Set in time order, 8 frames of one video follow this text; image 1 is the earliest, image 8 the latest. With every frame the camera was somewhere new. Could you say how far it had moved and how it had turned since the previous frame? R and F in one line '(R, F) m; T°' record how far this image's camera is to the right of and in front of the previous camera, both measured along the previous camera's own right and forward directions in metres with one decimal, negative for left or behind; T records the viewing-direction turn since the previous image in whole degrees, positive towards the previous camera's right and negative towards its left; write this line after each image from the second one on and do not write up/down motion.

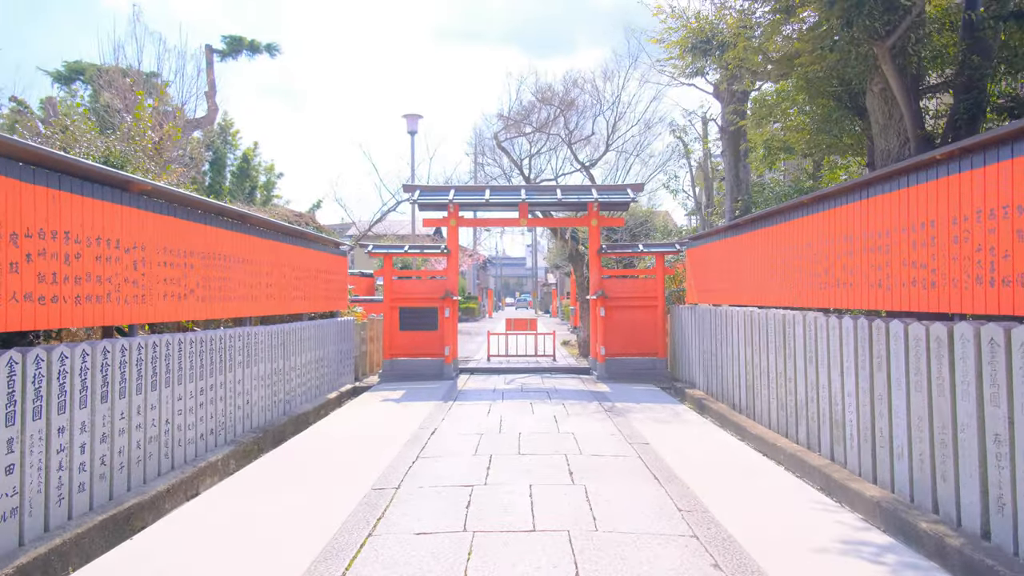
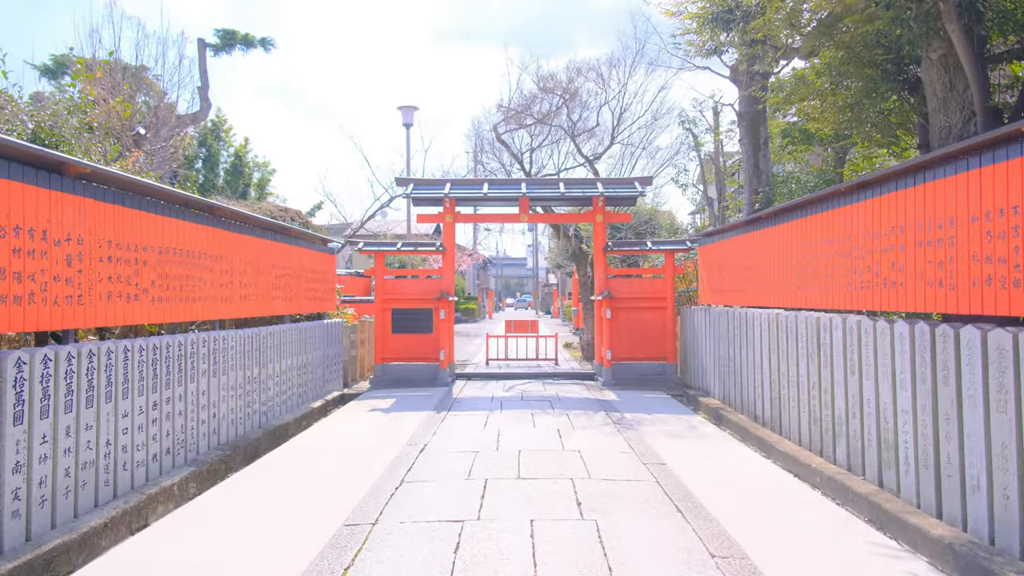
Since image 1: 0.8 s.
(0.0, +0.8) m; 0°
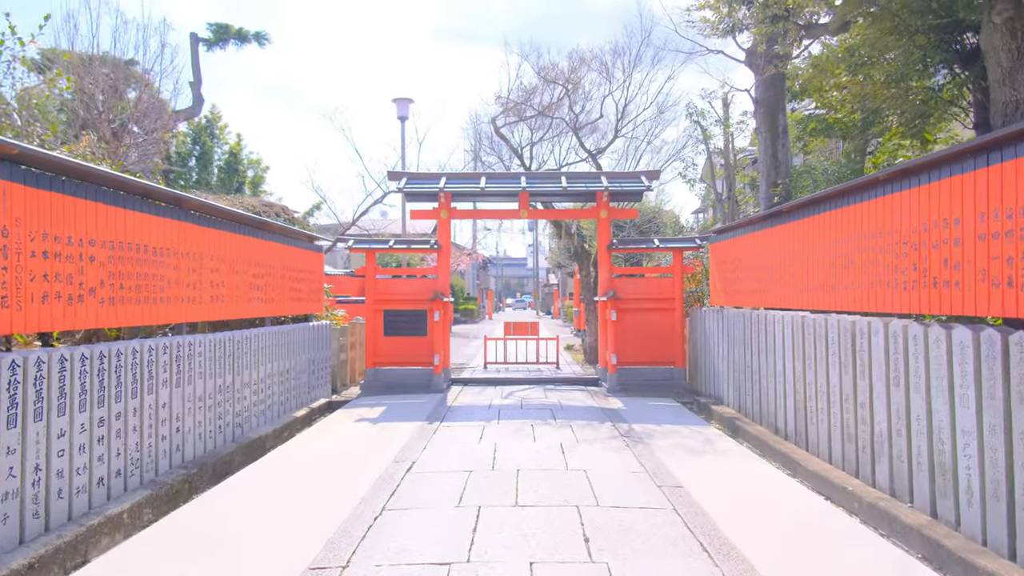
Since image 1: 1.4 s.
(0.0, +0.7) m; 0°
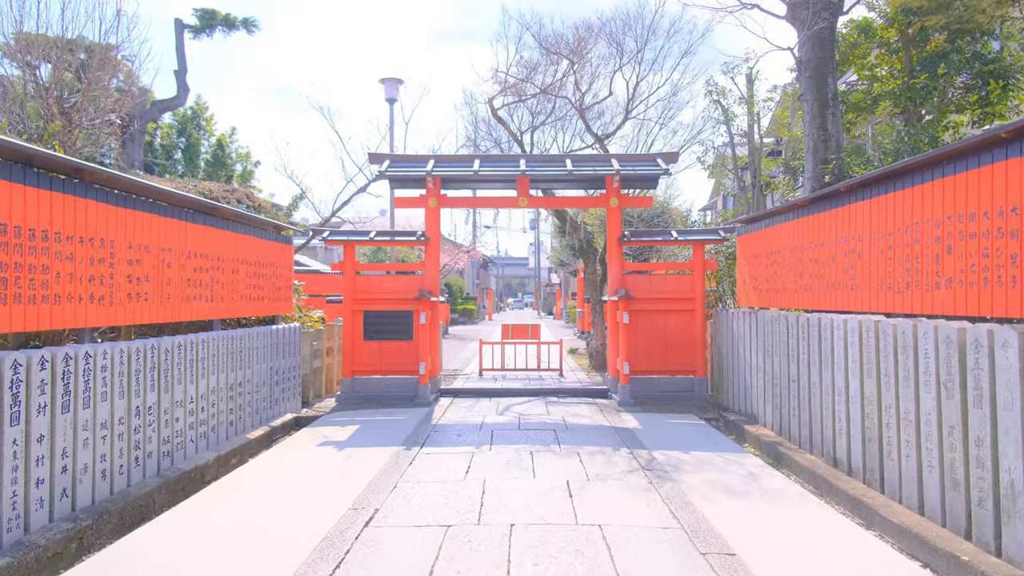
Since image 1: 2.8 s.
(+0.1, +1.4) m; 0°
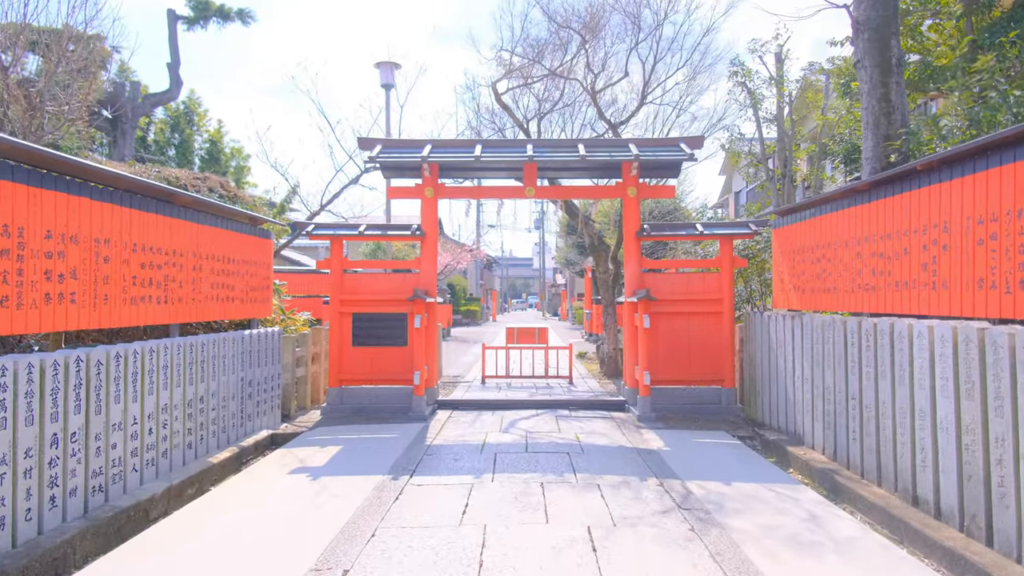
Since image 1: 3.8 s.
(0.0, +1.0) m; 0°
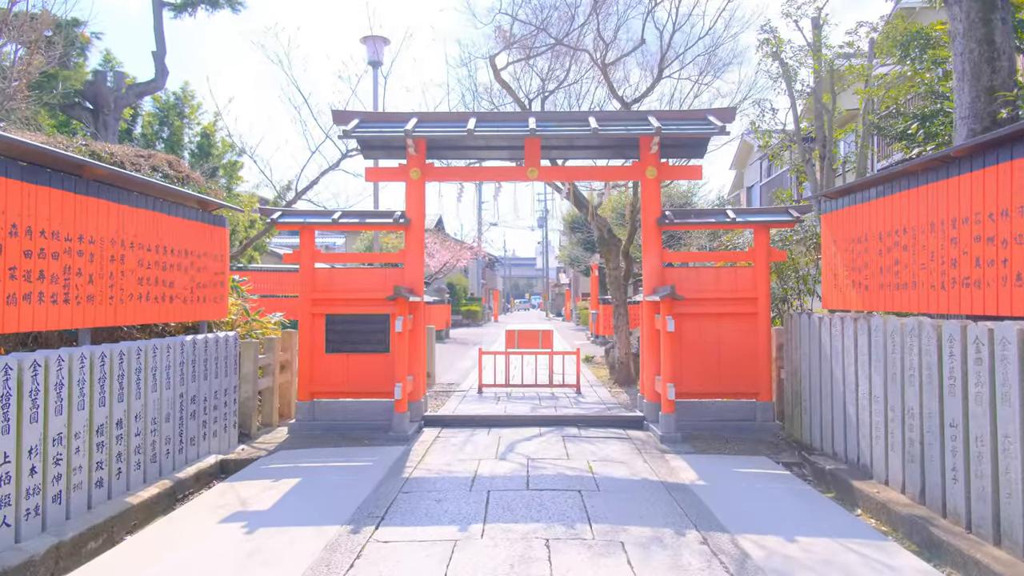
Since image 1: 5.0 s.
(0.0, +1.3) m; 0°
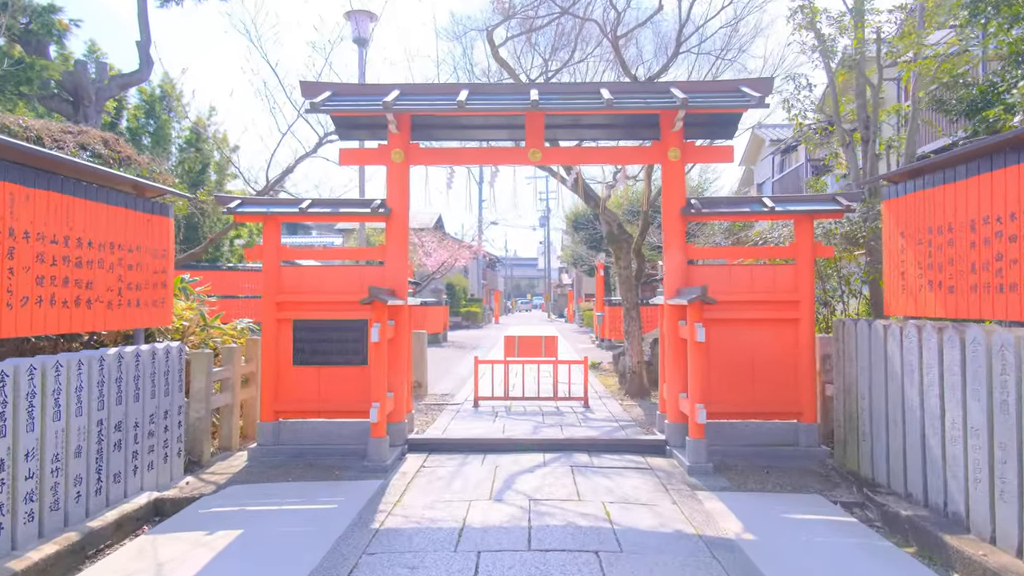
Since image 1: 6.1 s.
(0.0, +1.1) m; 0°
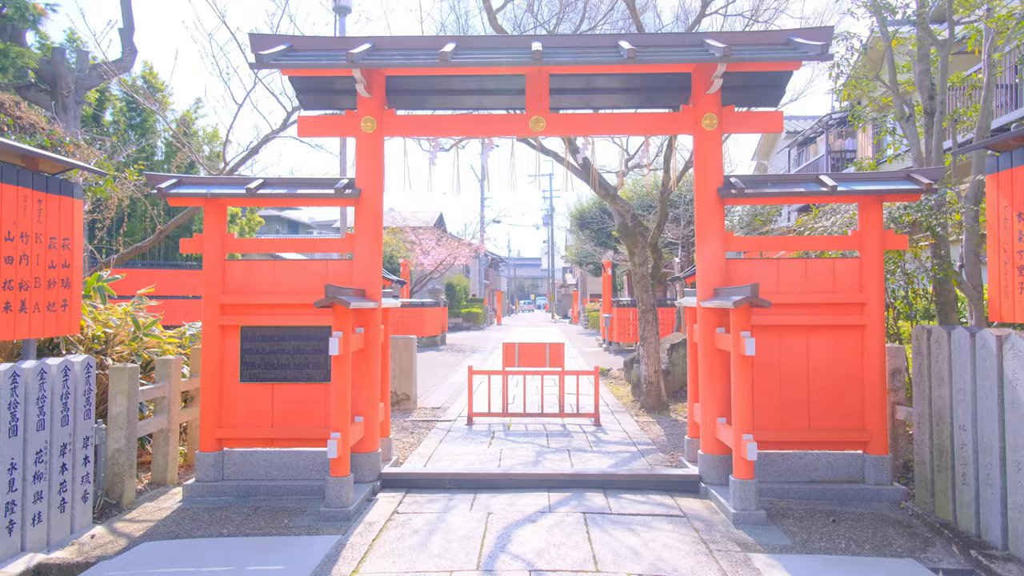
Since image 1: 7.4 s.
(+0.1, +1.3) m; 0°
